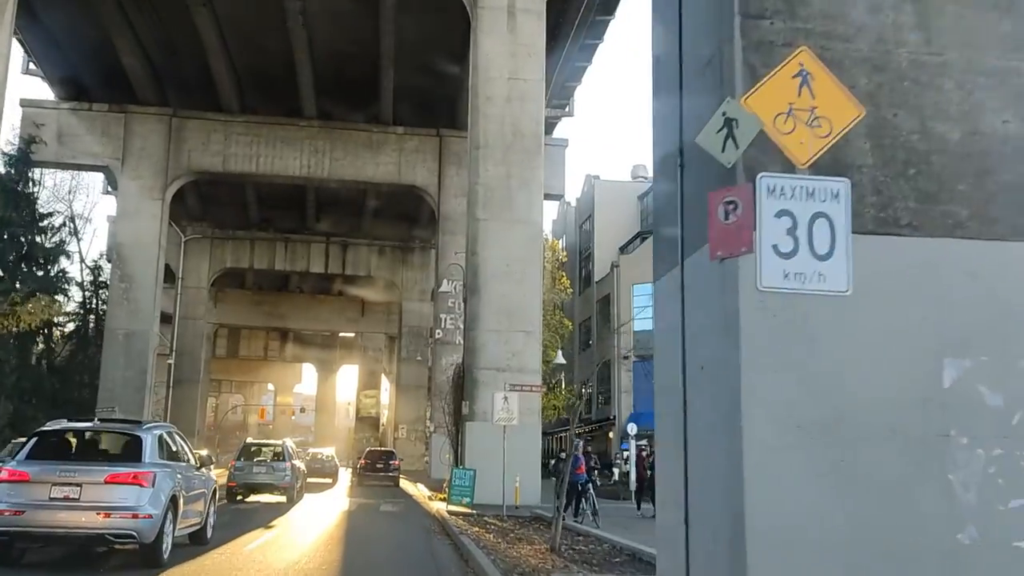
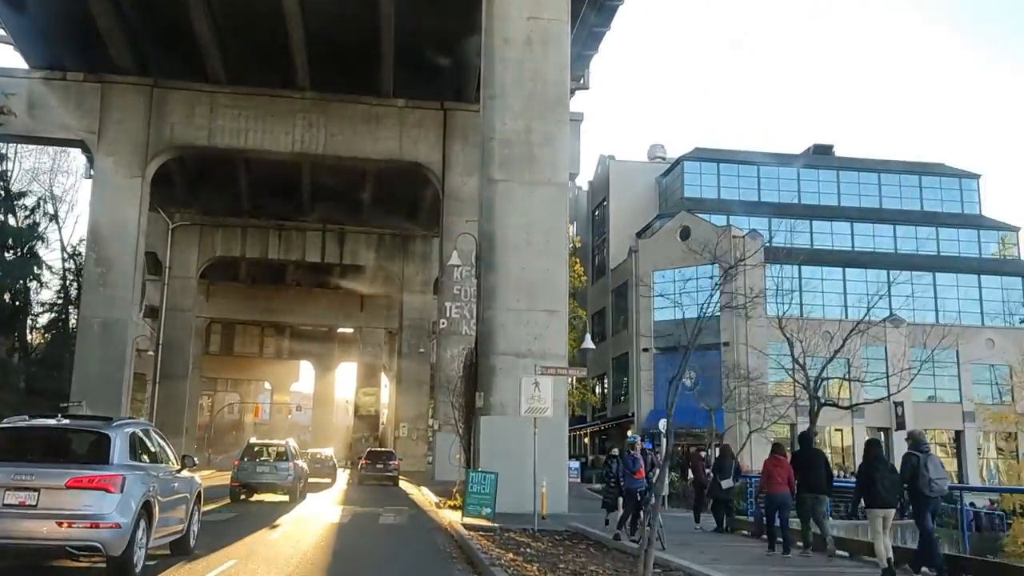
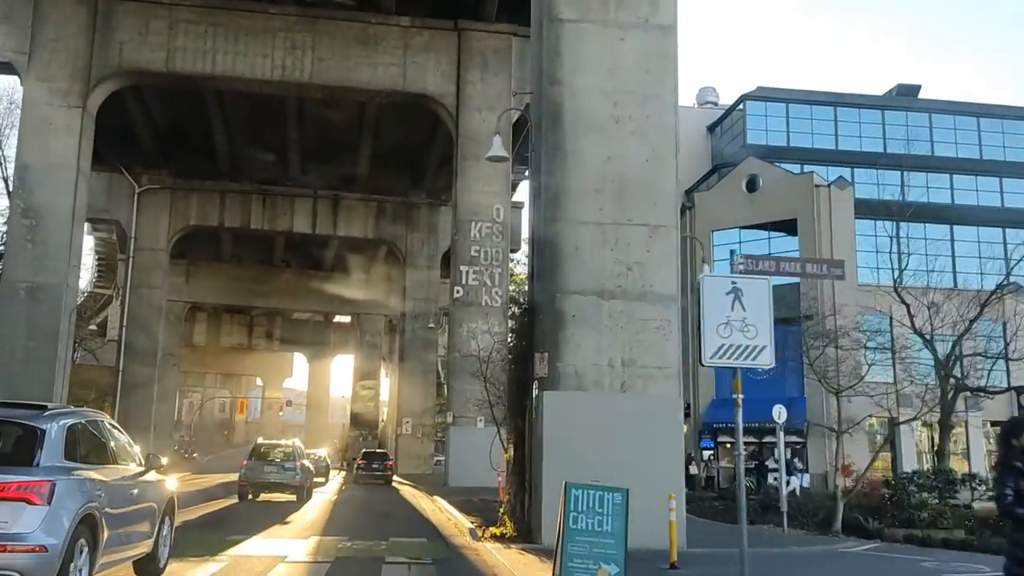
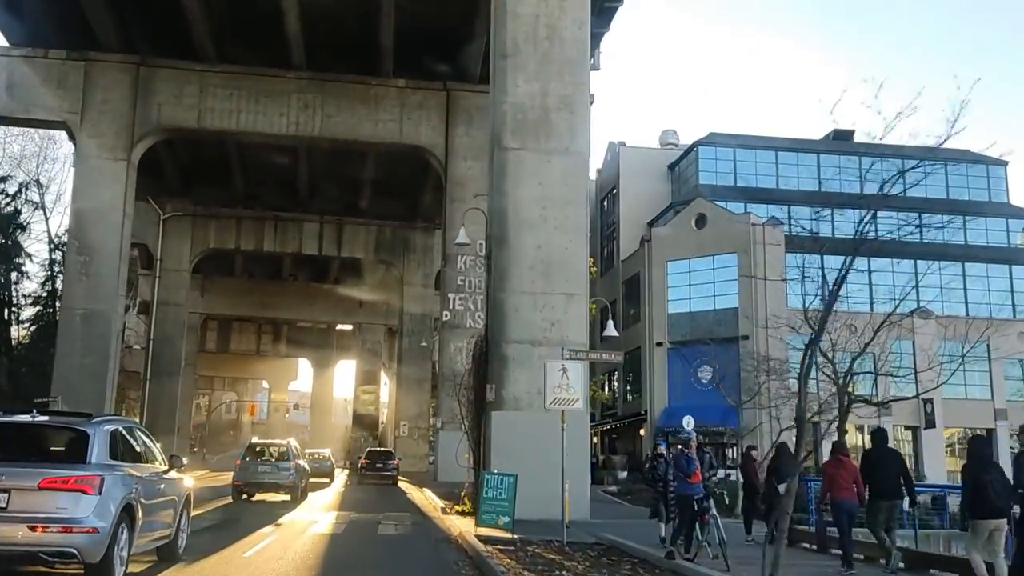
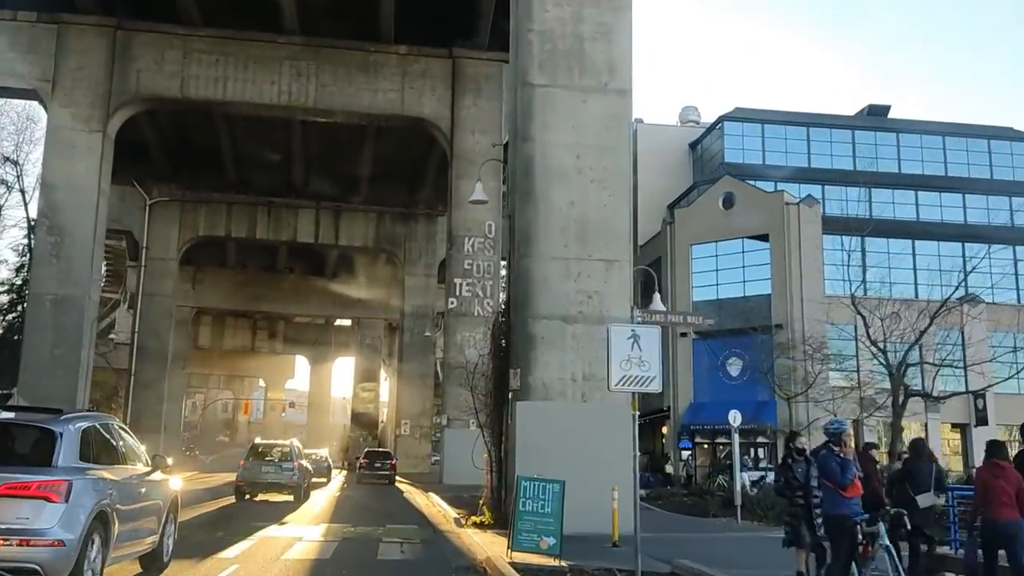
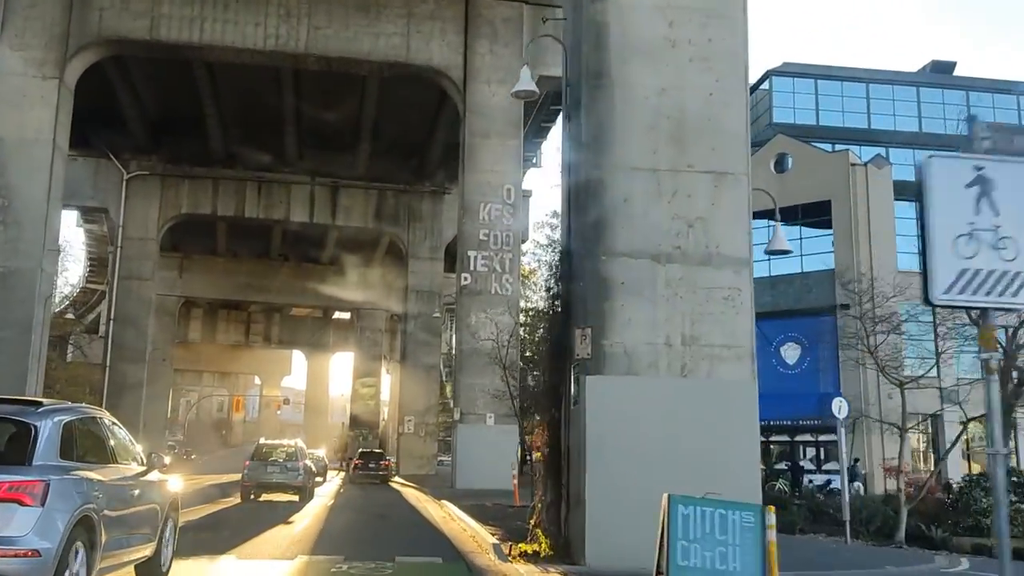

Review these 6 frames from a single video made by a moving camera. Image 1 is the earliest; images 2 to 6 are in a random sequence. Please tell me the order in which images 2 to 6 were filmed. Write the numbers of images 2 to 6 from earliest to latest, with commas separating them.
2, 4, 5, 3, 6
